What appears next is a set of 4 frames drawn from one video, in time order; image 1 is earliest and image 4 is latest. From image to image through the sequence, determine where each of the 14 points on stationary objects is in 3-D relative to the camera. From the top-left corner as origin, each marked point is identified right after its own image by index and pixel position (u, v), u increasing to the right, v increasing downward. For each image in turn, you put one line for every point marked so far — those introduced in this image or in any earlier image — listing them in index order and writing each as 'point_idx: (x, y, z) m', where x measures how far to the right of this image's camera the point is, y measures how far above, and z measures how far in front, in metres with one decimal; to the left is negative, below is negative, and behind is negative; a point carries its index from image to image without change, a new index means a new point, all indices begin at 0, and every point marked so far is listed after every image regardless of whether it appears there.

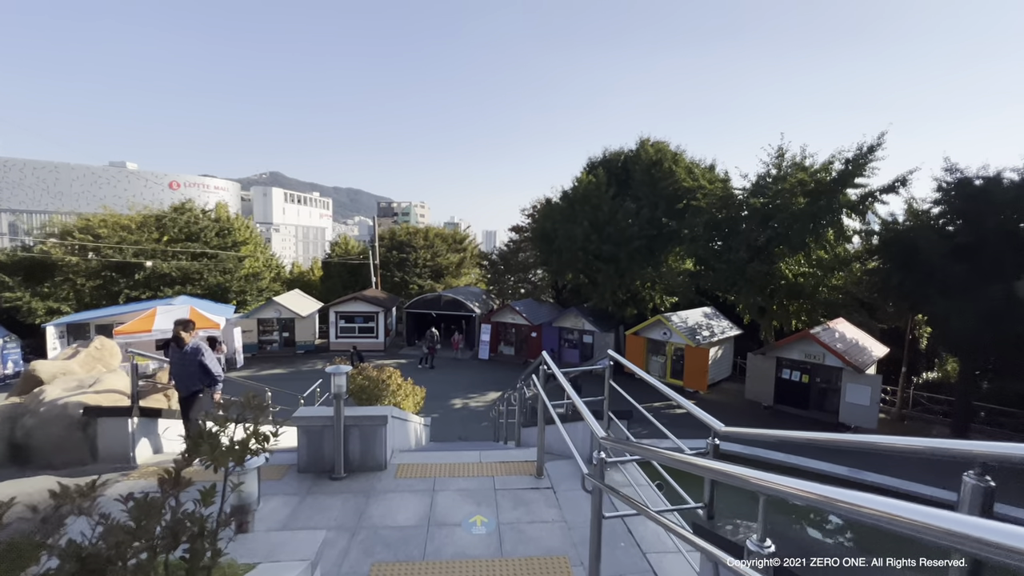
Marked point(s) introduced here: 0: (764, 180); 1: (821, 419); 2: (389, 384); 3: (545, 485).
0: (+9.4, +4.0, +16.8) m
1: (+10.8, -4.6, +15.7) m
2: (-2.1, -1.6, +7.4) m
3: (+0.4, -2.1, +4.9) m
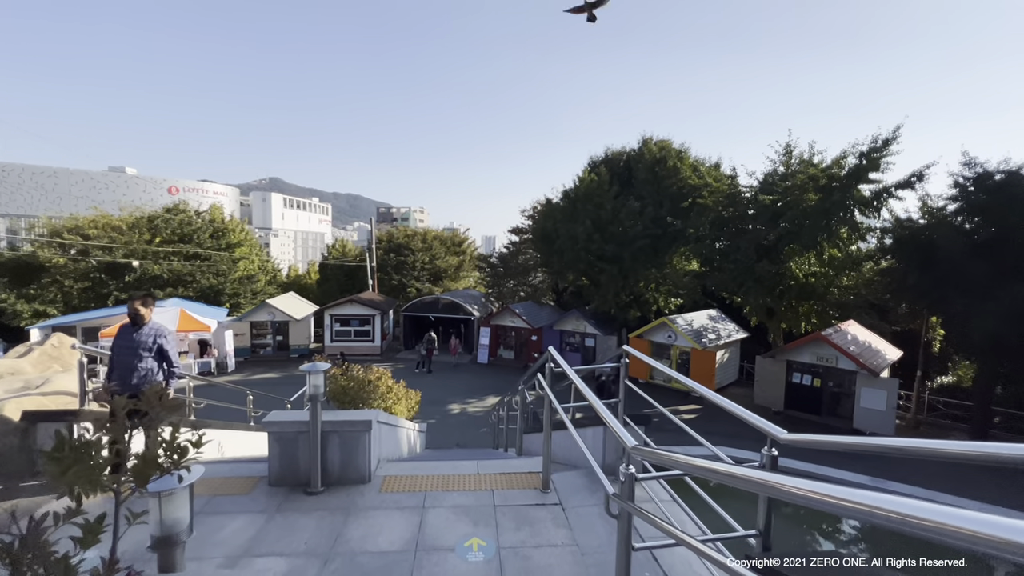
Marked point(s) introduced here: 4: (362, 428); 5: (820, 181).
0: (+9.4, +4.0, +16.2) m
1: (+10.8, -4.6, +15.1) m
2: (-2.0, -1.5, +6.7) m
3: (+0.4, -2.0, +4.2) m
4: (-1.5, -1.4, +4.4) m
5: (+10.2, +3.6, +14.8) m
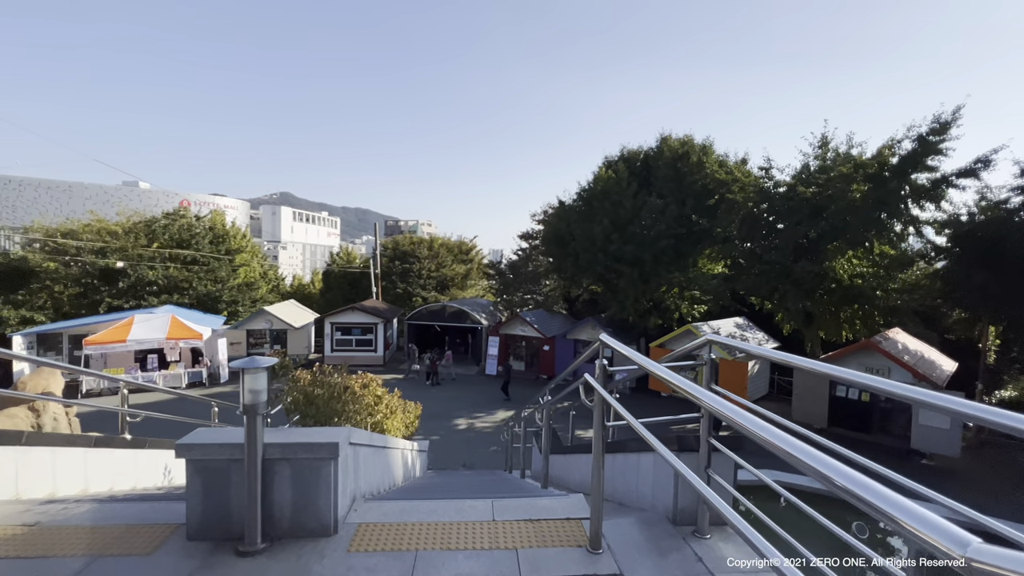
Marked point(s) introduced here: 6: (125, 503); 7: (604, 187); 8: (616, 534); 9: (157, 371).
0: (+9.9, +3.9, +14.8) m
1: (+11.2, -4.7, +13.4) m
2: (-1.8, -1.3, +5.4) m
3: (+0.6, -1.7, +2.8) m
4: (-1.3, -1.1, +3.0) m
5: (+10.6, +3.5, +13.4) m
6: (-3.0, -1.7, +3.5) m
7: (+3.9, +4.2, +19.1) m
8: (+0.7, -1.7, +3.2) m
9: (-15.0, -3.5, +18.9) m
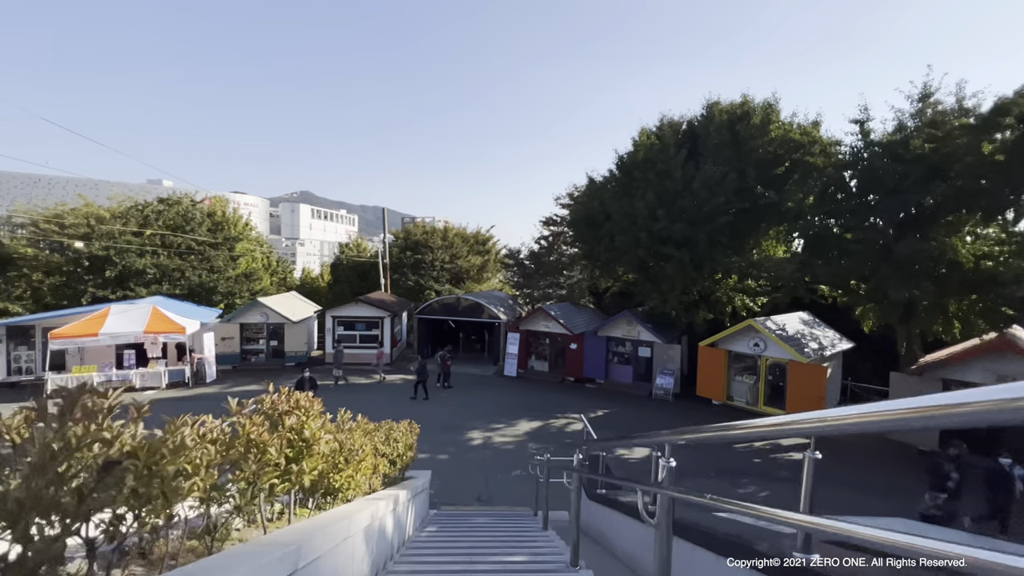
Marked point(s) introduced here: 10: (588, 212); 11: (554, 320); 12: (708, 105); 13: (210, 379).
0: (+10.6, +4.3, +11.7) m
1: (+11.9, -4.3, +10.2) m
2: (-1.4, -0.9, +2.7) m
3: (+0.9, -1.4, 0.0) m
4: (-1.0, -0.7, +0.3) m
5: (+11.3, +3.9, +10.2) m
6: (-2.7, -1.3, +0.9) m
7: (+4.8, +4.6, +16.2) m
8: (+1.0, -1.4, +0.4) m
9: (-14.1, -3.0, +16.8) m
10: (+2.9, +3.0, +17.4) m
11: (+1.7, -1.3, +18.1) m
12: (+7.9, +7.4, +18.0) m
13: (-12.3, -3.7, +18.4) m
